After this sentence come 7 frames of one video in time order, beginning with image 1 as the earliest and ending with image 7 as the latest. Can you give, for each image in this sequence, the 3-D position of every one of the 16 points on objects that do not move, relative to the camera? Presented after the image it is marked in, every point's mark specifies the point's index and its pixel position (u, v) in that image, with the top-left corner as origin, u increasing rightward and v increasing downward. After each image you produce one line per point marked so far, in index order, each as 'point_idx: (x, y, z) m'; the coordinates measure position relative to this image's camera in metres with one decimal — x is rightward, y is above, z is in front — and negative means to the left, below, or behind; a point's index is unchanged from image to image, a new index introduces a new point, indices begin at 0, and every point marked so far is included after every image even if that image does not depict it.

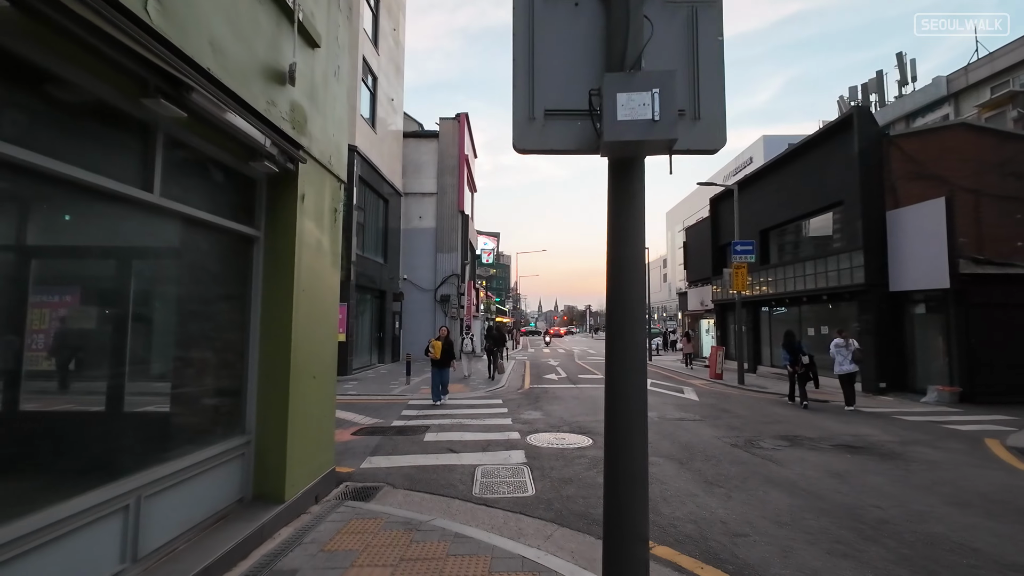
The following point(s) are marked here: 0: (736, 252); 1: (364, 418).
0: (+8.2, +1.3, +17.7) m
1: (-3.3, -2.9, +10.9) m
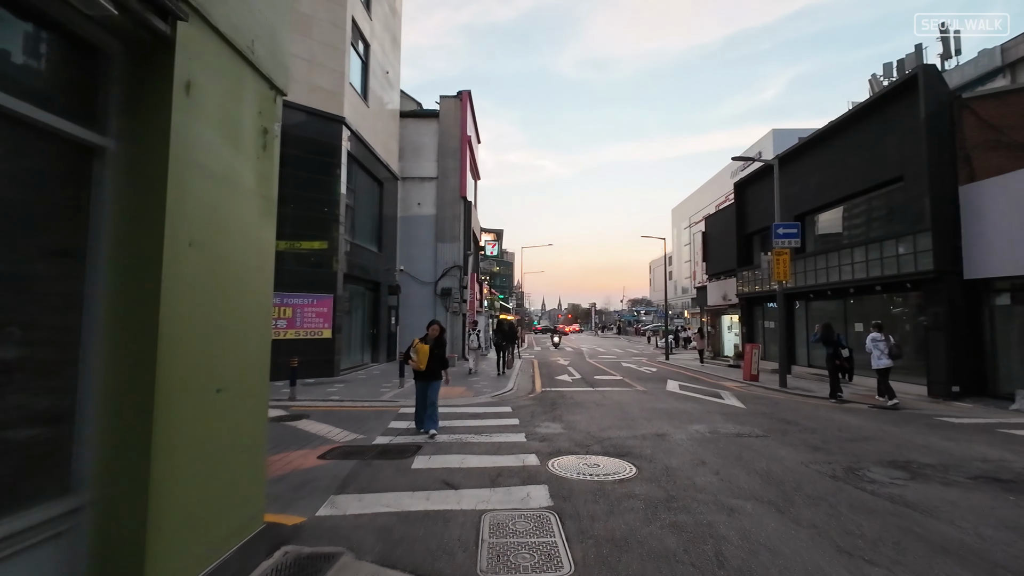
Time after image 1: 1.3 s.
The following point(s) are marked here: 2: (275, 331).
0: (+8.5, +1.7, +15.5) m
1: (-3.1, -2.6, +8.7) m
2: (-7.3, -1.3, +15.0) m
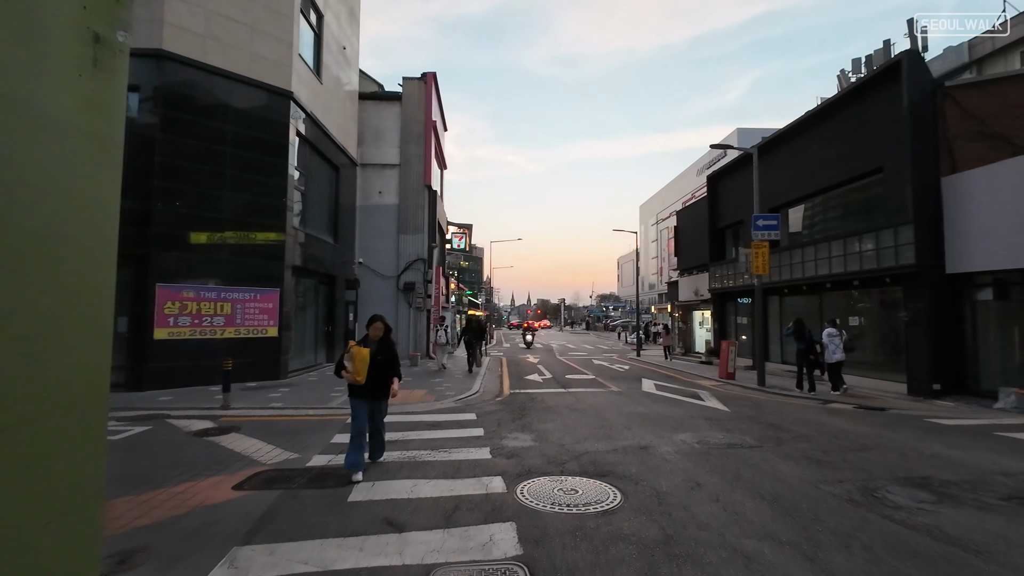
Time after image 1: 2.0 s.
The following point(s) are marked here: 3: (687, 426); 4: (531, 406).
0: (+7.5, +1.8, +14.8) m
1: (-3.7, -2.5, +7.4) m
2: (-8.3, -1.1, +13.3) m
3: (+3.2, -2.5, +8.7) m
4: (+0.4, -2.7, +11.0) m
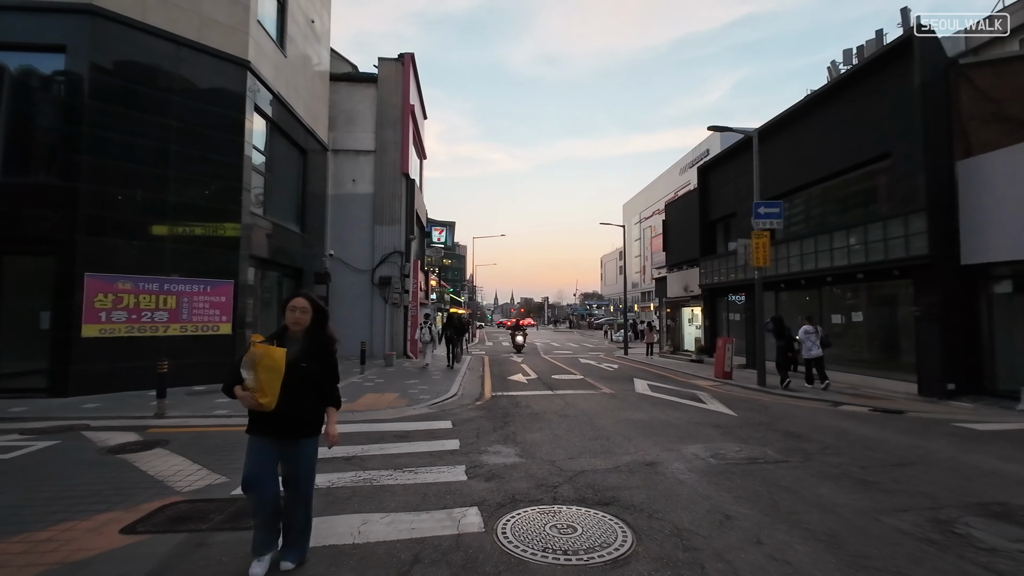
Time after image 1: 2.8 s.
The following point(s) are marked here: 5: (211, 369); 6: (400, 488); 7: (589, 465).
0: (+7.0, +2.0, +13.8) m
1: (-3.9, -2.3, +6.0) m
2: (-8.7, -0.9, +11.8) m
3: (+2.9, -2.3, +7.6) m
4: (+0.1, -2.5, +9.8) m
5: (-7.9, -2.1, +12.7) m
6: (-1.3, -2.2, +5.5) m
7: (+1.0, -2.2, +6.1) m
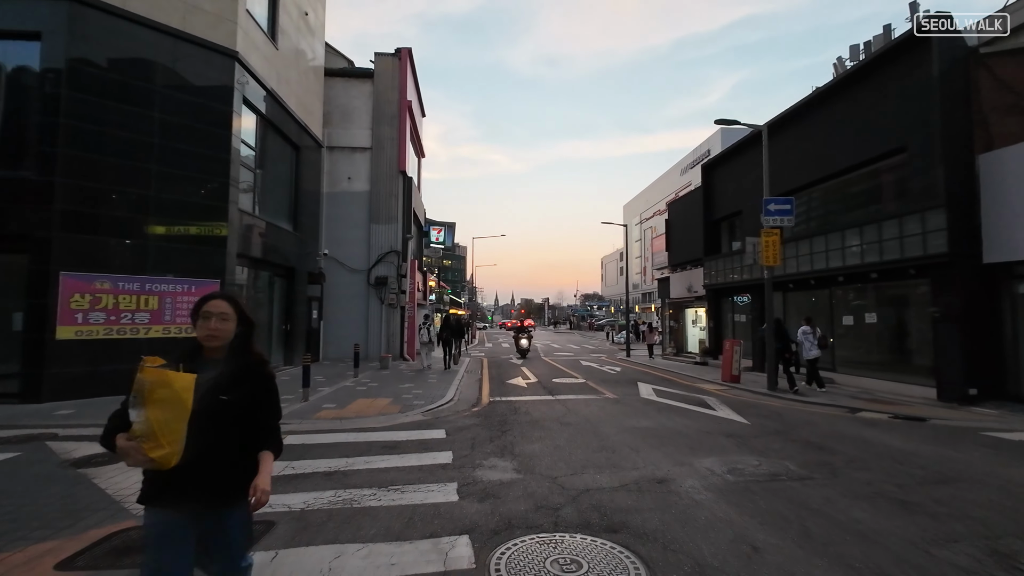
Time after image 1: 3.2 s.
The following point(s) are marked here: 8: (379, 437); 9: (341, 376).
0: (+6.9, +2.0, +13.2) m
1: (-3.9, -2.3, +5.4) m
2: (-8.8, -0.9, +11.2) m
3: (+2.8, -2.3, +7.0) m
4: (0.0, -2.5, +9.2) m
5: (-7.9, -2.1, +12.1) m
6: (-1.3, -2.2, +4.9) m
7: (+0.9, -2.2, +5.6) m
8: (-2.2, -2.4, +7.9) m
9: (-5.3, -2.8, +15.1) m
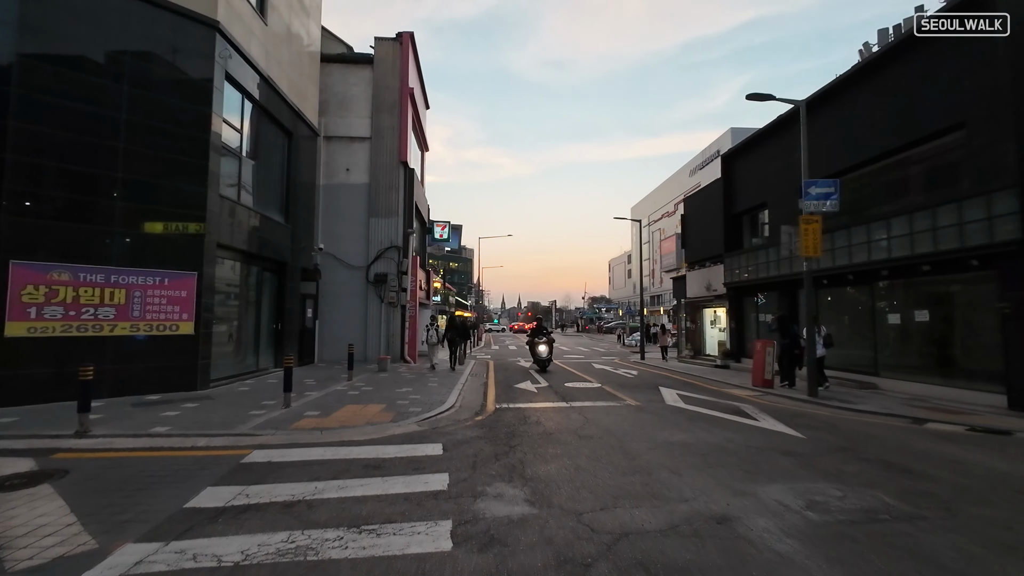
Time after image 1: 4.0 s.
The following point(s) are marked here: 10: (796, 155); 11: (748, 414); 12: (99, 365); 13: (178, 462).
0: (+7.1, +2.2, +11.8) m
1: (-3.8, -2.1, +4.1) m
2: (-8.6, -0.8, +10.0) m
3: (+2.9, -2.1, +5.6) m
4: (+0.2, -2.3, +7.9) m
5: (-7.7, -2.0, +10.9) m
6: (-1.2, -2.0, +3.5) m
7: (+1.0, -2.0, +4.2) m
8: (-2.0, -2.2, +6.6) m
9: (-5.1, -2.6, +13.8) m
10: (+10.6, +4.9, +18.1) m
11: (+4.6, -2.5, +9.5) m
12: (-8.5, -1.6, +10.0) m
13: (-4.4, -2.2, +6.3) m
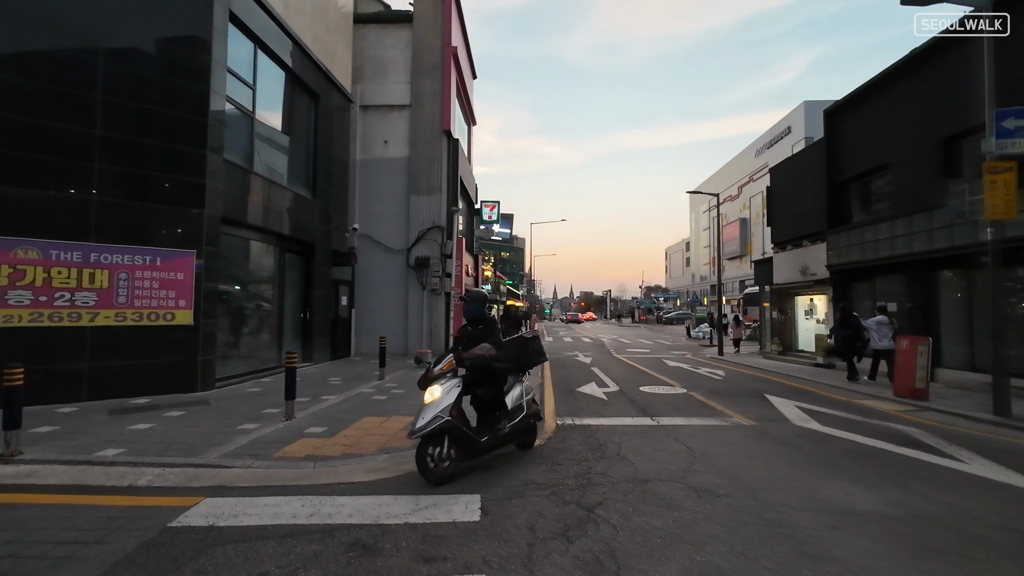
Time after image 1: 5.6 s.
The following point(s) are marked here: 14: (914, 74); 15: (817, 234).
0: (+8.3, +2.6, +8.3) m
1: (-3.4, -1.8, +2.0) m
2: (-7.5, -0.4, +8.3) m
3: (+3.5, -1.8, +2.7) m
4: (+1.0, -2.0, +5.3) m
5: (-6.6, -1.6, +9.1) m
6: (-0.9, -1.8, +1.1) m
7: (+1.4, -1.8, +1.5) m
8: (-1.4, -1.9, +4.3) m
9: (-3.6, -2.2, +11.8) m
10: (+12.3, +5.5, +14.2) m
11: (+5.5, -2.1, +6.4) m
12: (-7.4, -1.2, +8.3) m
13: (-3.7, -2.0, +4.3) m
14: (+12.4, +6.6, +15.0) m
15: (+12.1, +2.1, +19.3) m
